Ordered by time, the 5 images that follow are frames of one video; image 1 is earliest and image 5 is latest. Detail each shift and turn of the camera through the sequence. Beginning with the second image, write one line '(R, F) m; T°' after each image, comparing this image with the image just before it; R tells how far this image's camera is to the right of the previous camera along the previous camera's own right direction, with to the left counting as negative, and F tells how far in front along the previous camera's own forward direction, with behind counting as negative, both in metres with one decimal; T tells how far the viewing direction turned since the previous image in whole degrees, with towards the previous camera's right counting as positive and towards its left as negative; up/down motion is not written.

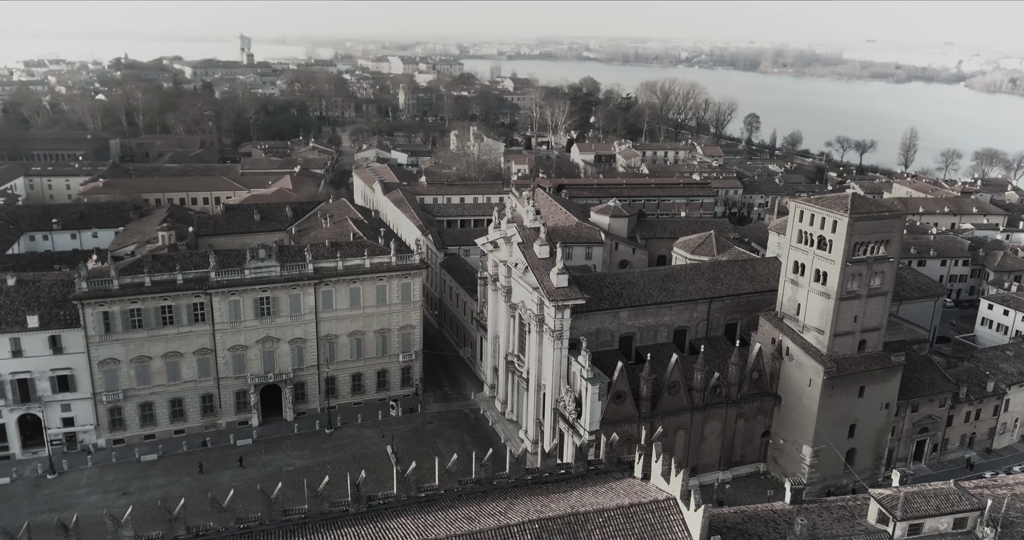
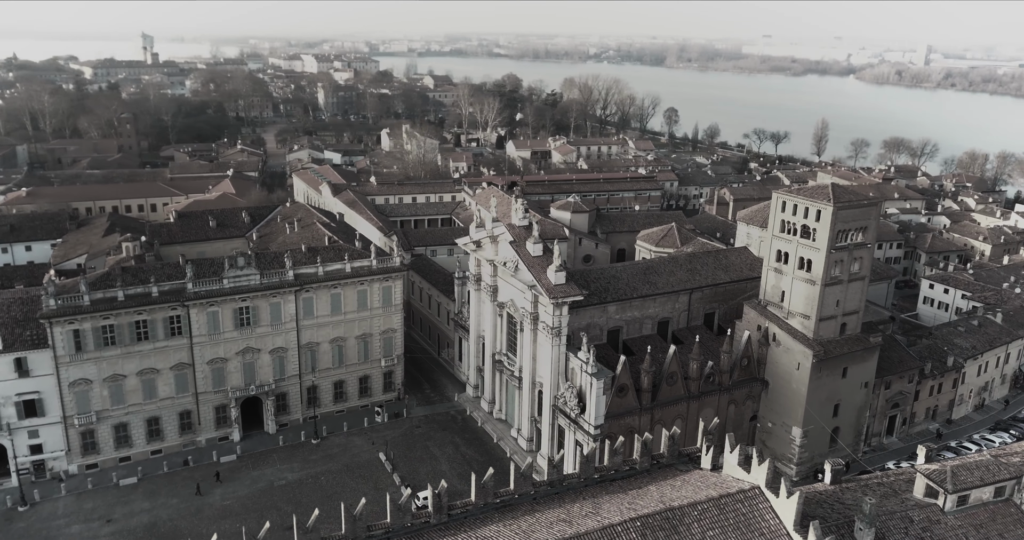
(-4.2, +0.4) m; +6°
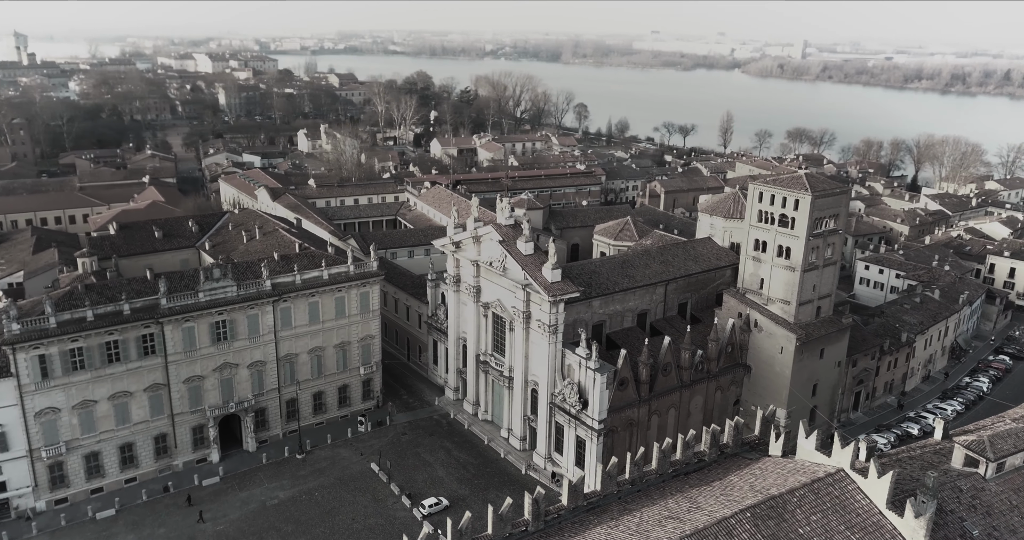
(-4.8, +0.6) m; +7°
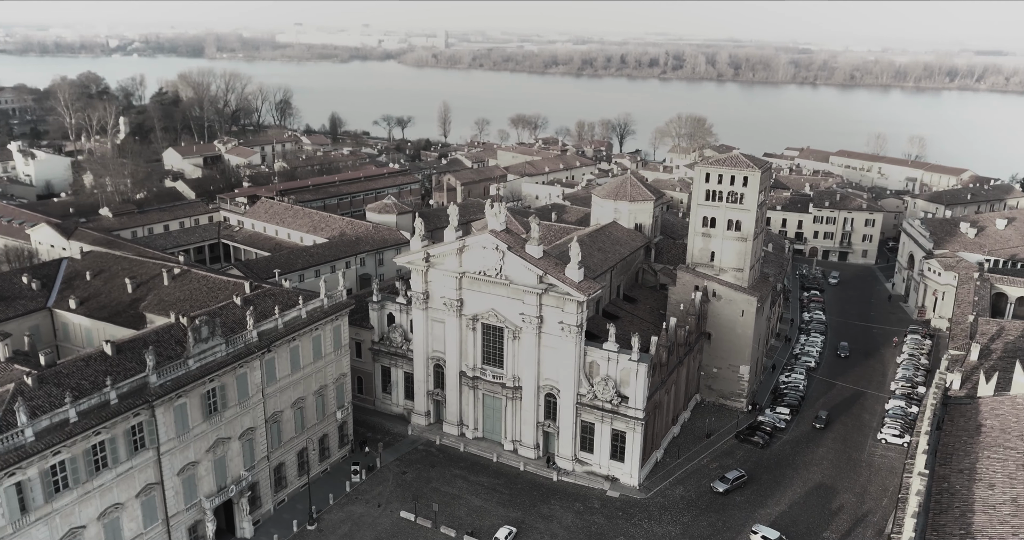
(-17.2, +5.4) m; +24°
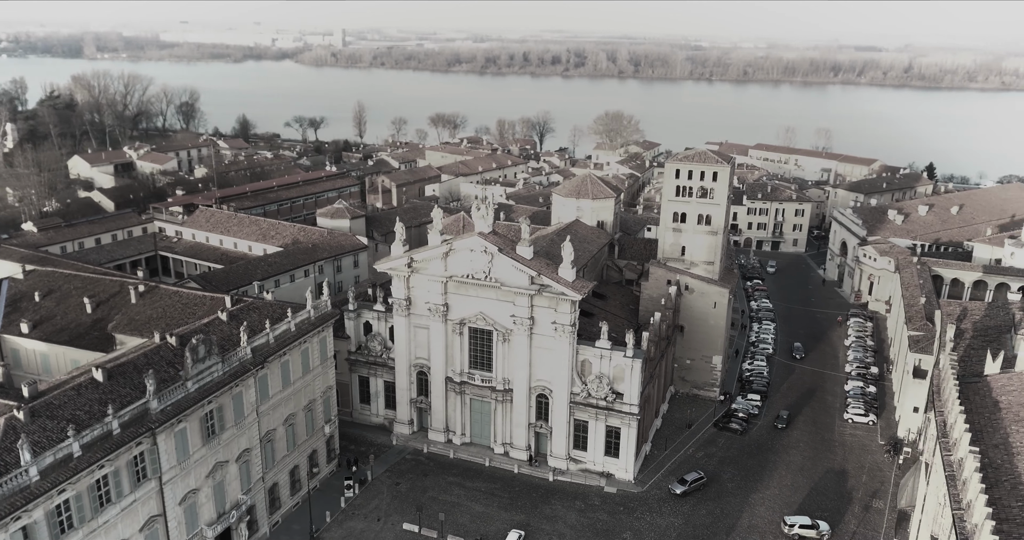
(-4.5, +0.6) m; +7°
